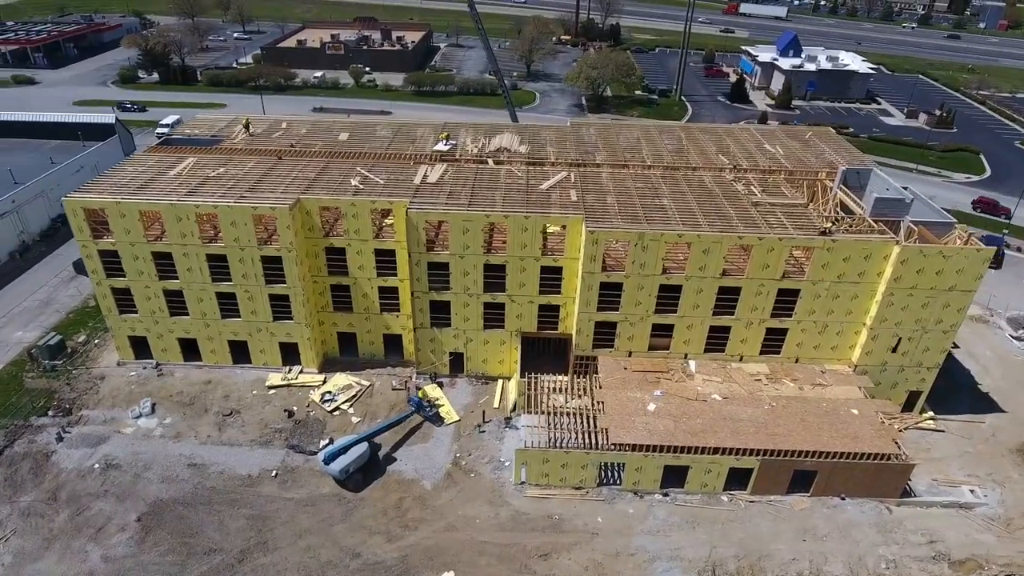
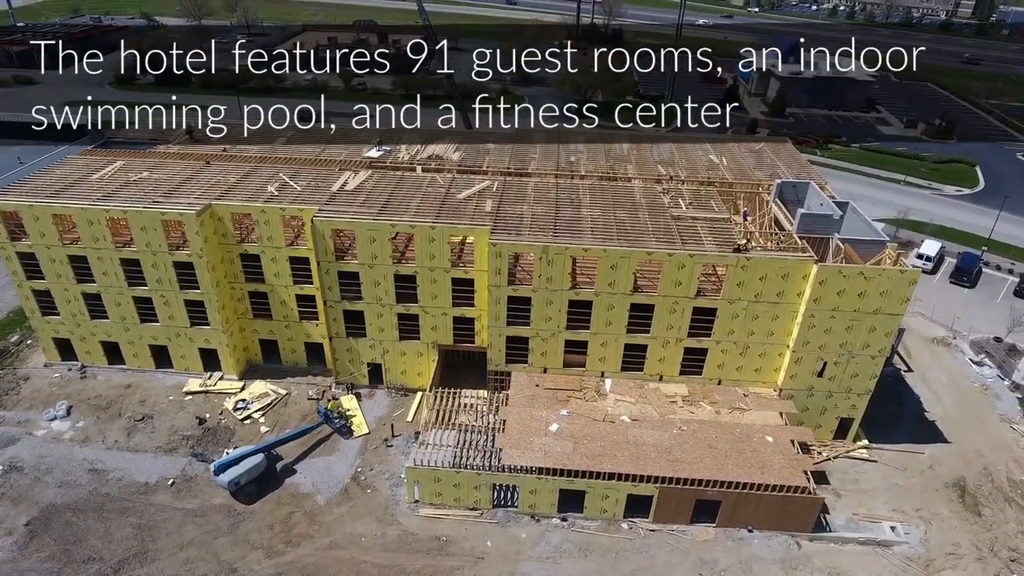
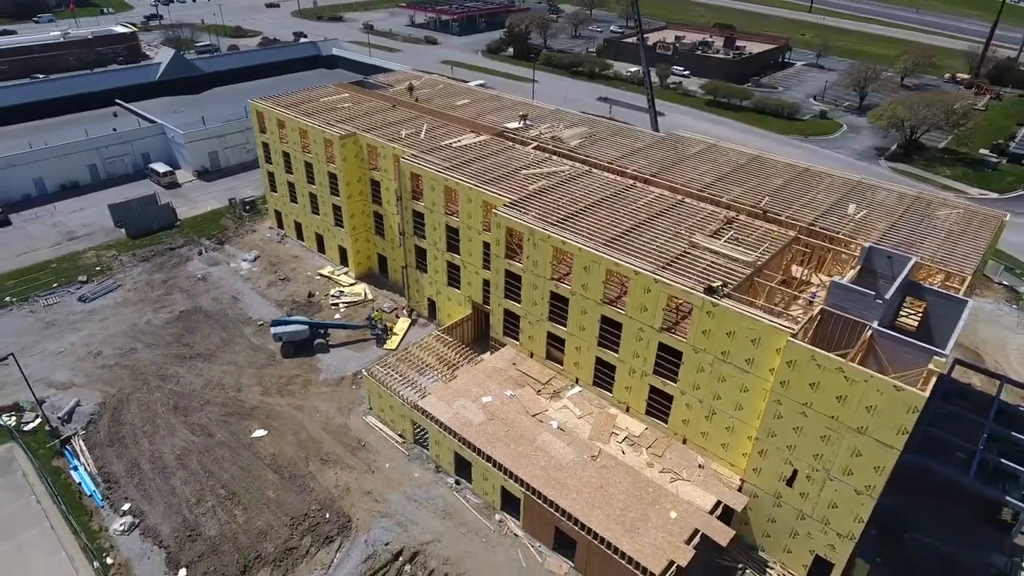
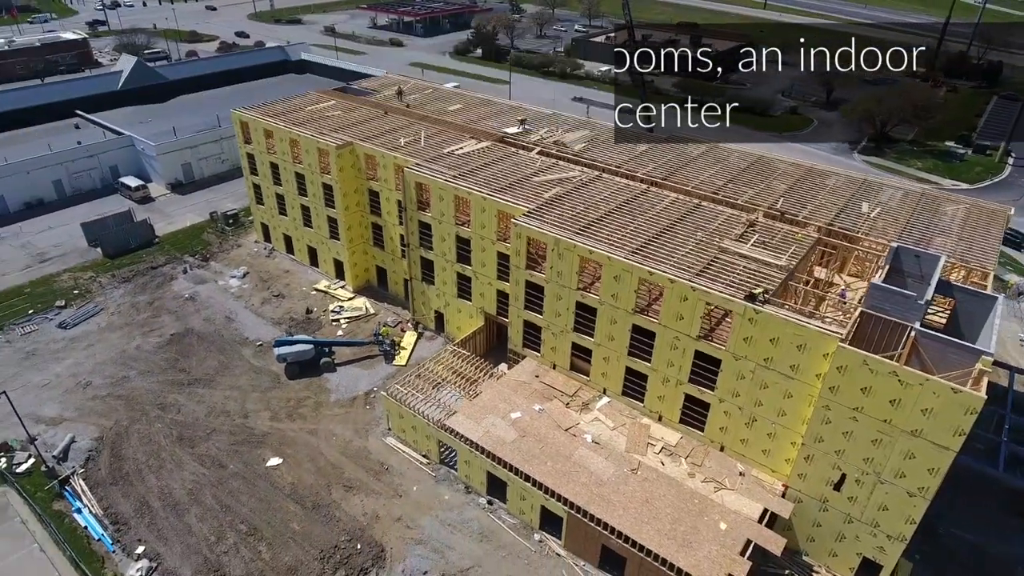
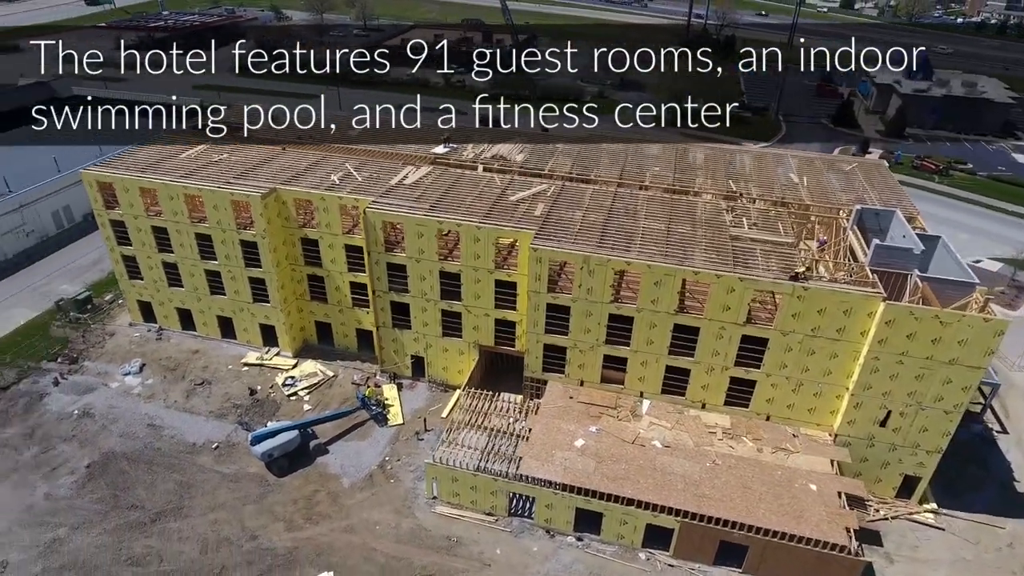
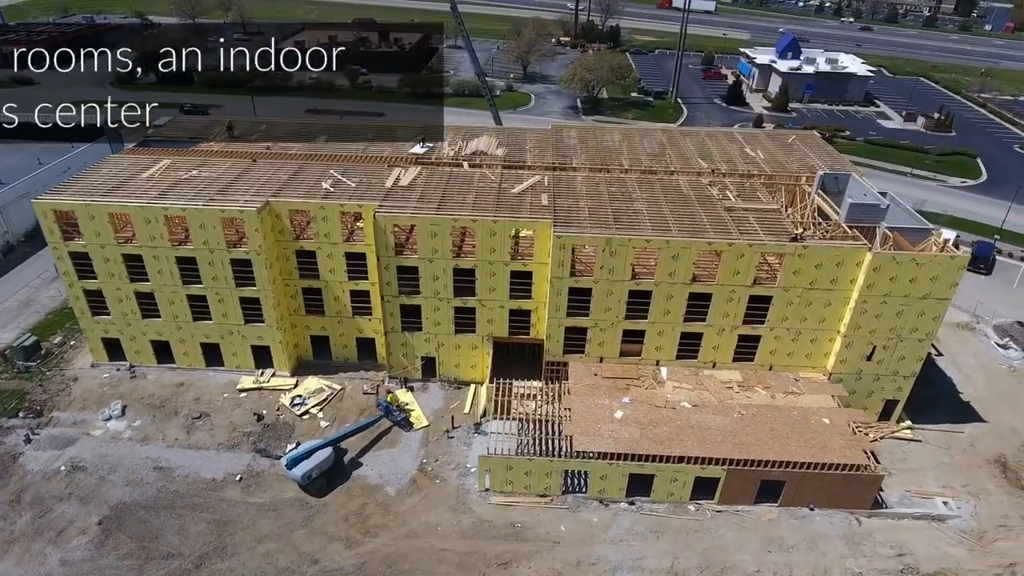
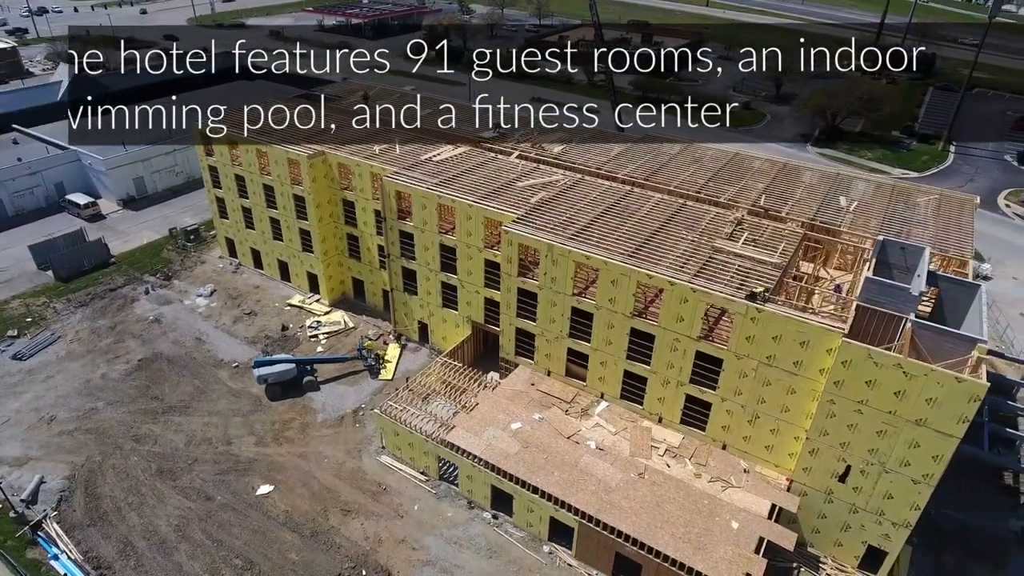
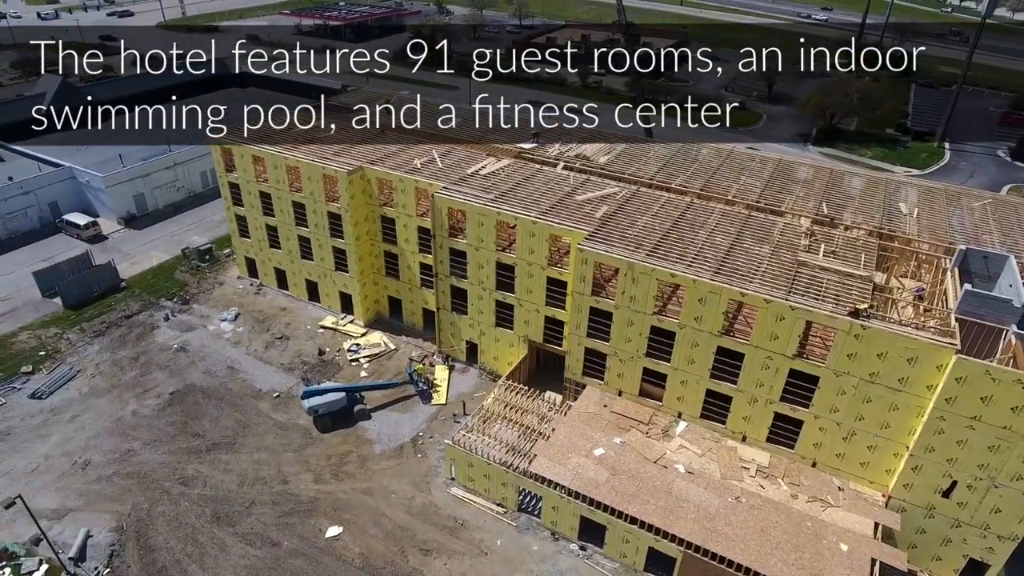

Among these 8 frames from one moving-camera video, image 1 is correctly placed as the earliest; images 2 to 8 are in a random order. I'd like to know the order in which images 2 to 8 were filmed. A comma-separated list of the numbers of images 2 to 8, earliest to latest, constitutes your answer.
6, 2, 5, 8, 7, 4, 3
